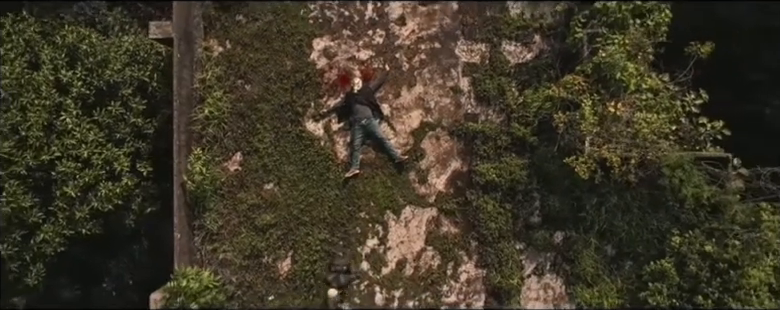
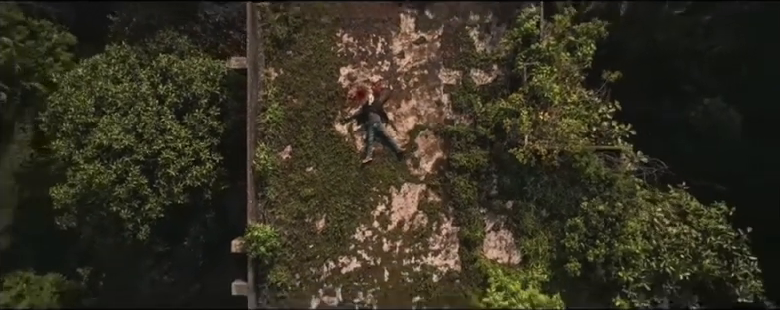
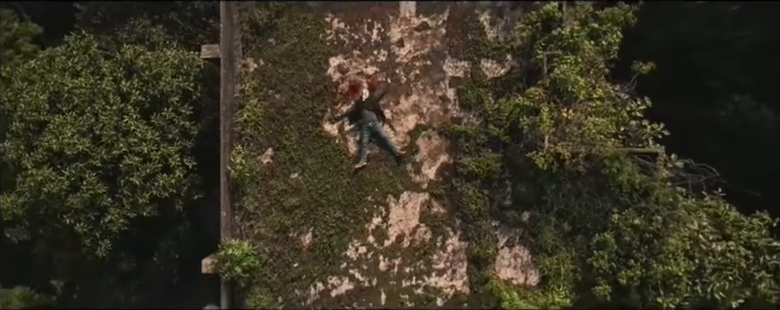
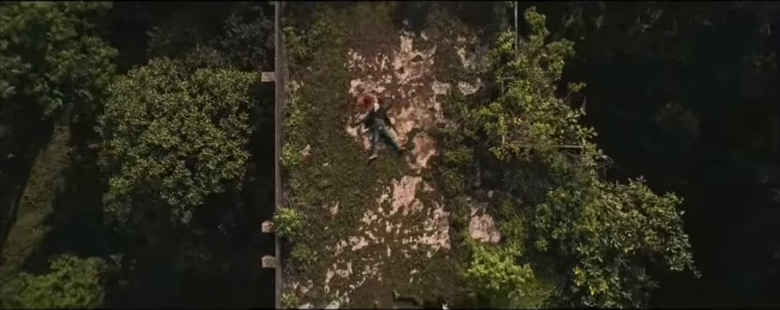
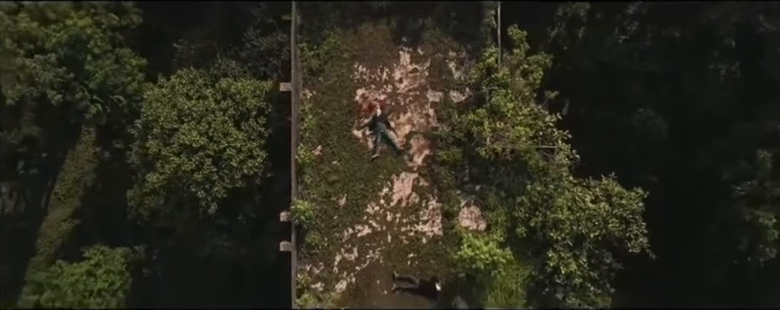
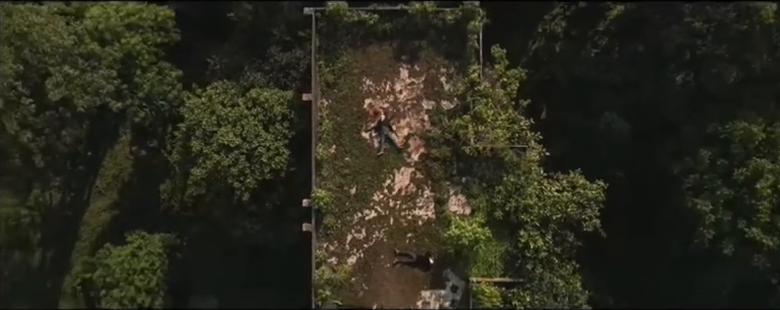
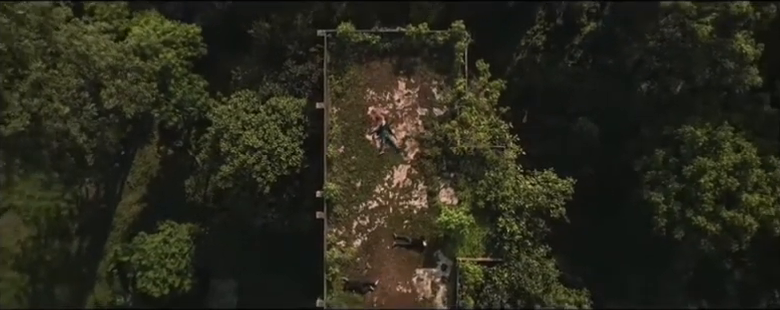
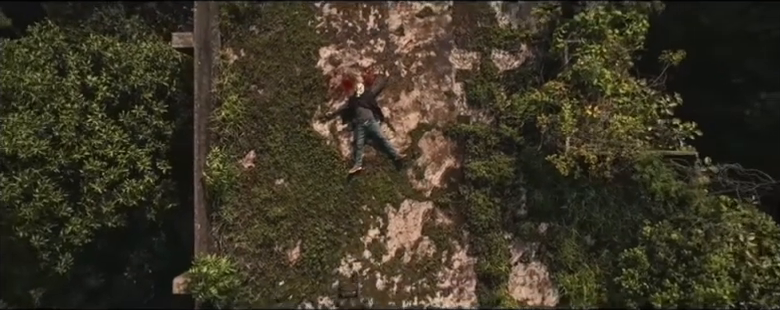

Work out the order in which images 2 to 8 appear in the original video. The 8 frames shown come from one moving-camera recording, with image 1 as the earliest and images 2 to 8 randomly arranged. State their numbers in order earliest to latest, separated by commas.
8, 3, 2, 4, 5, 6, 7
